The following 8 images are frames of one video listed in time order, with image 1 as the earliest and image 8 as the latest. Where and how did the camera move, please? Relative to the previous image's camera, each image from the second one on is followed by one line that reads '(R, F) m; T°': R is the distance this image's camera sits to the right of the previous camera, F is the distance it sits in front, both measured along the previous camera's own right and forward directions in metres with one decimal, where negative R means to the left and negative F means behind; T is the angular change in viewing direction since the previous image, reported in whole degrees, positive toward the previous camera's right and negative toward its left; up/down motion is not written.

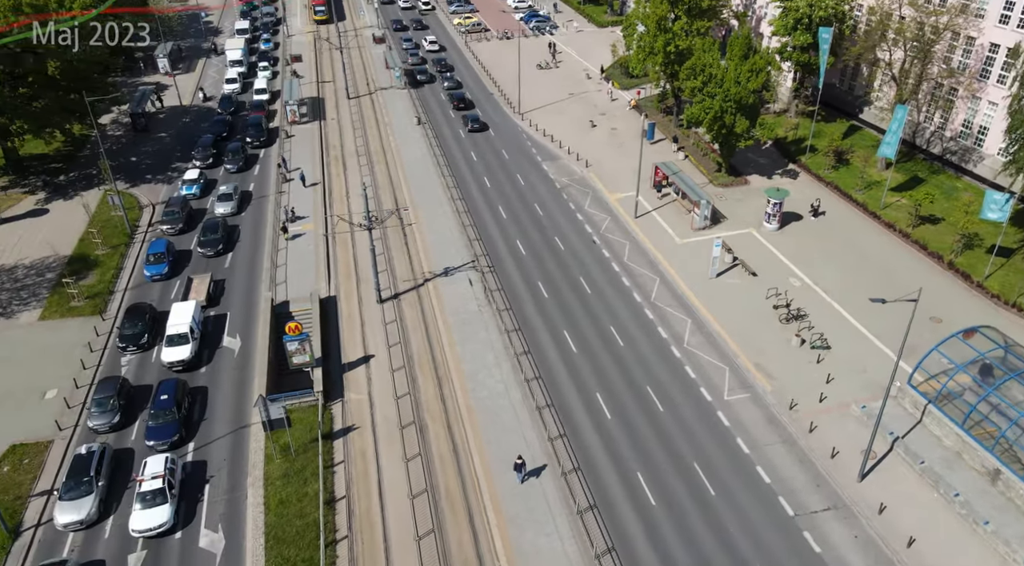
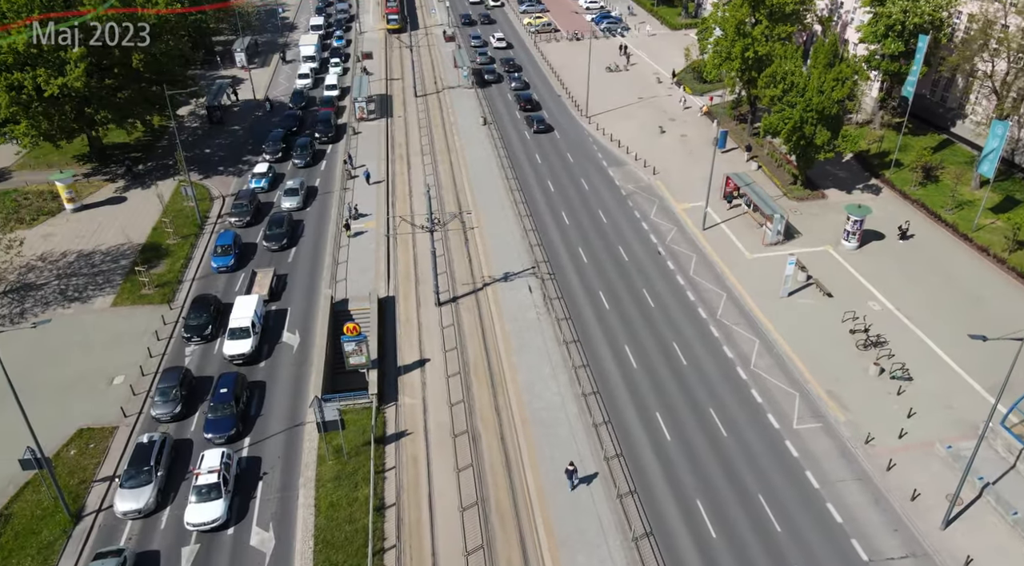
(-0.1, +1.0) m; -4°
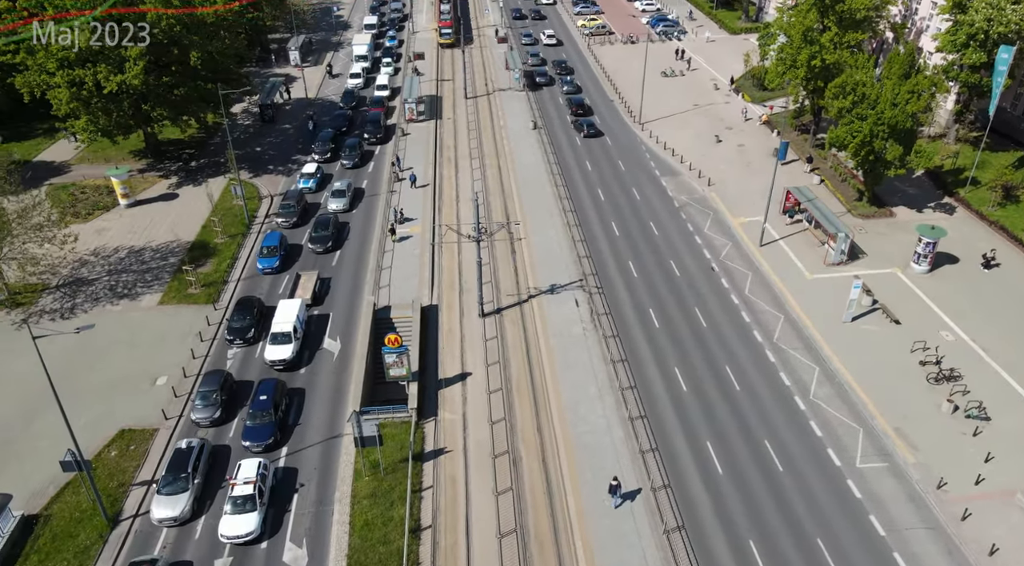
(-0.1, +1.4) m; -3°
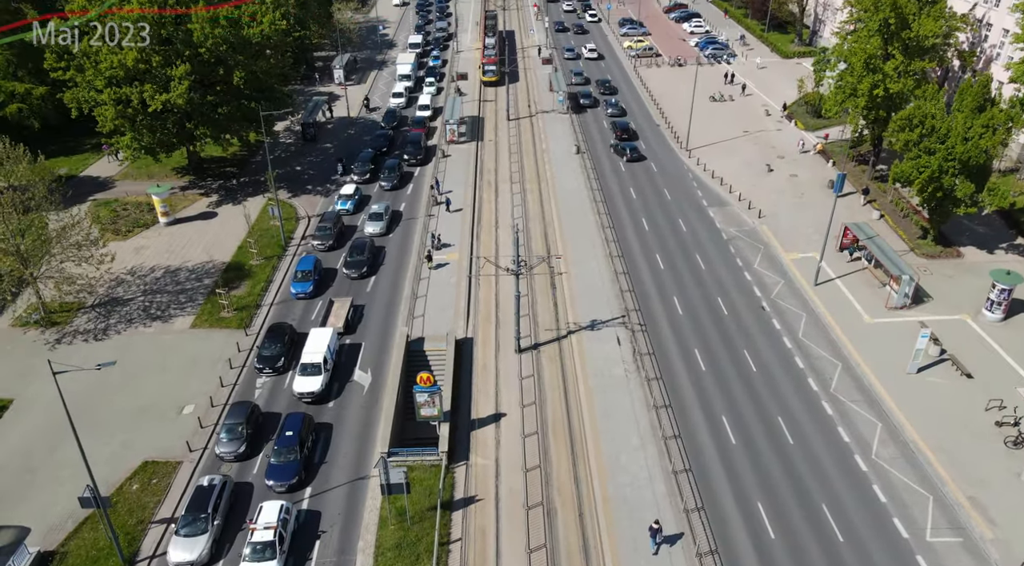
(-0.1, +1.9) m; -3°
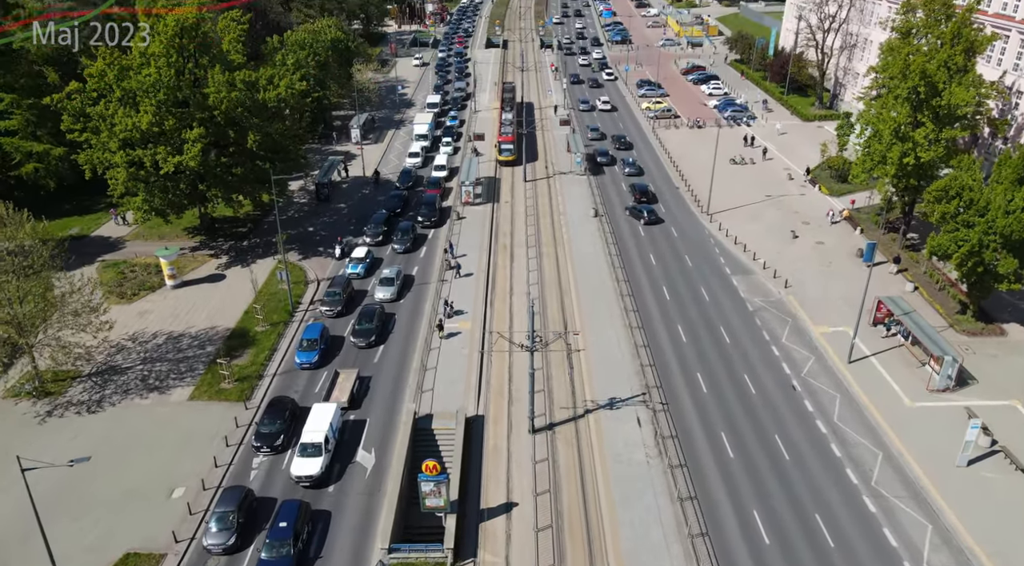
(+0.1, +2.3) m; -1°
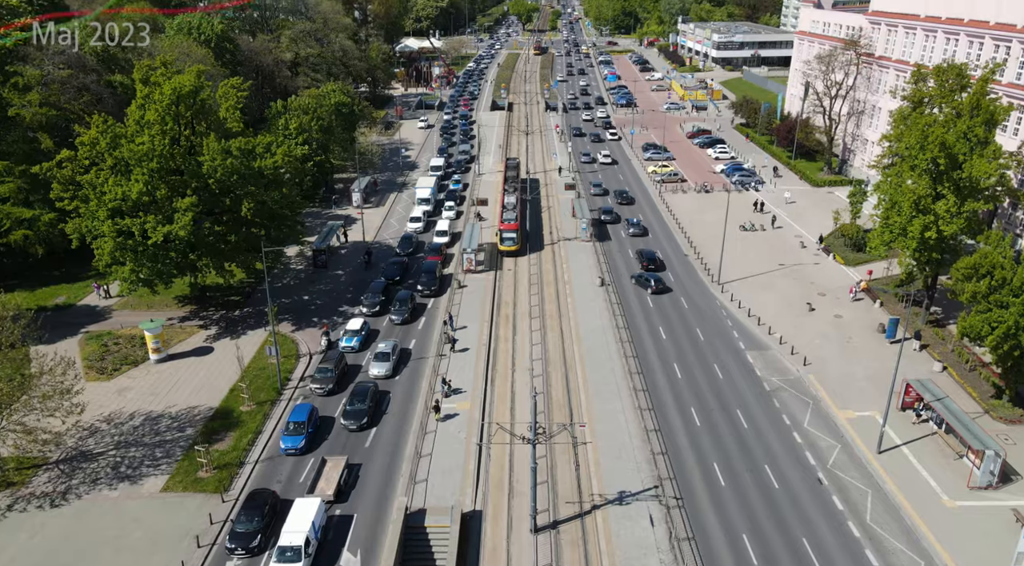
(+0.2, +3.0) m; 0°
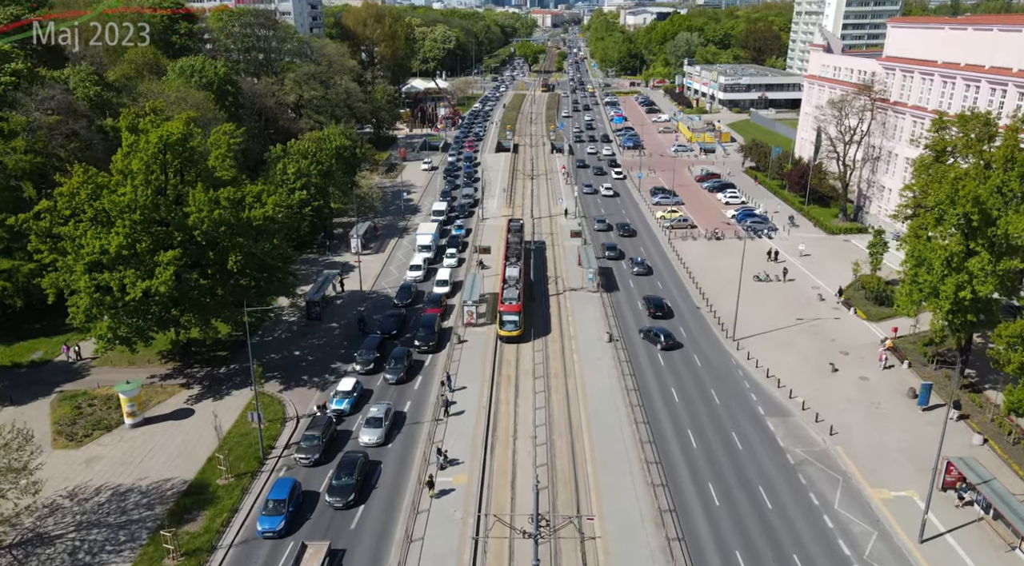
(+0.3, +3.8) m; 0°
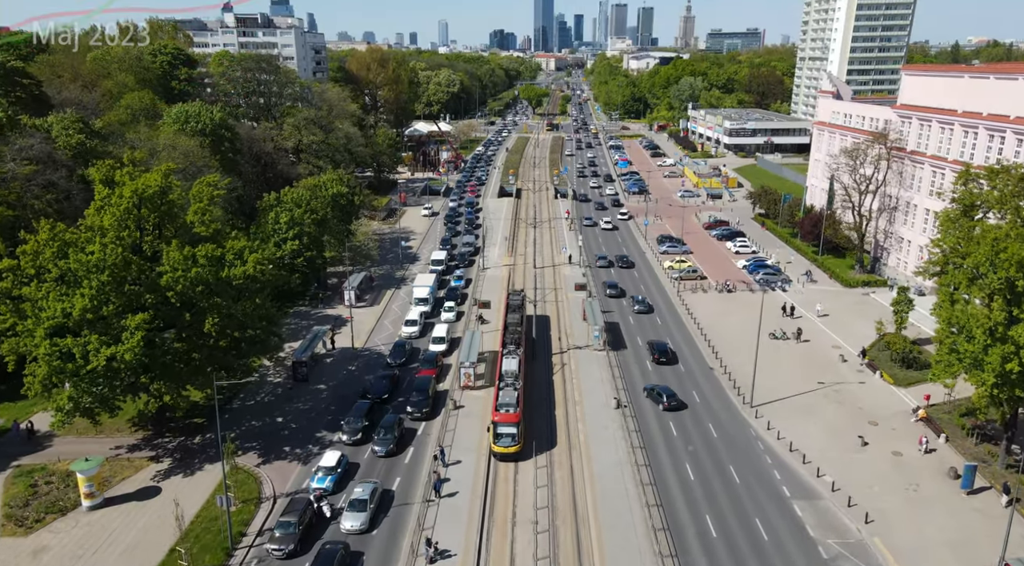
(+0.3, +4.6) m; 0°
